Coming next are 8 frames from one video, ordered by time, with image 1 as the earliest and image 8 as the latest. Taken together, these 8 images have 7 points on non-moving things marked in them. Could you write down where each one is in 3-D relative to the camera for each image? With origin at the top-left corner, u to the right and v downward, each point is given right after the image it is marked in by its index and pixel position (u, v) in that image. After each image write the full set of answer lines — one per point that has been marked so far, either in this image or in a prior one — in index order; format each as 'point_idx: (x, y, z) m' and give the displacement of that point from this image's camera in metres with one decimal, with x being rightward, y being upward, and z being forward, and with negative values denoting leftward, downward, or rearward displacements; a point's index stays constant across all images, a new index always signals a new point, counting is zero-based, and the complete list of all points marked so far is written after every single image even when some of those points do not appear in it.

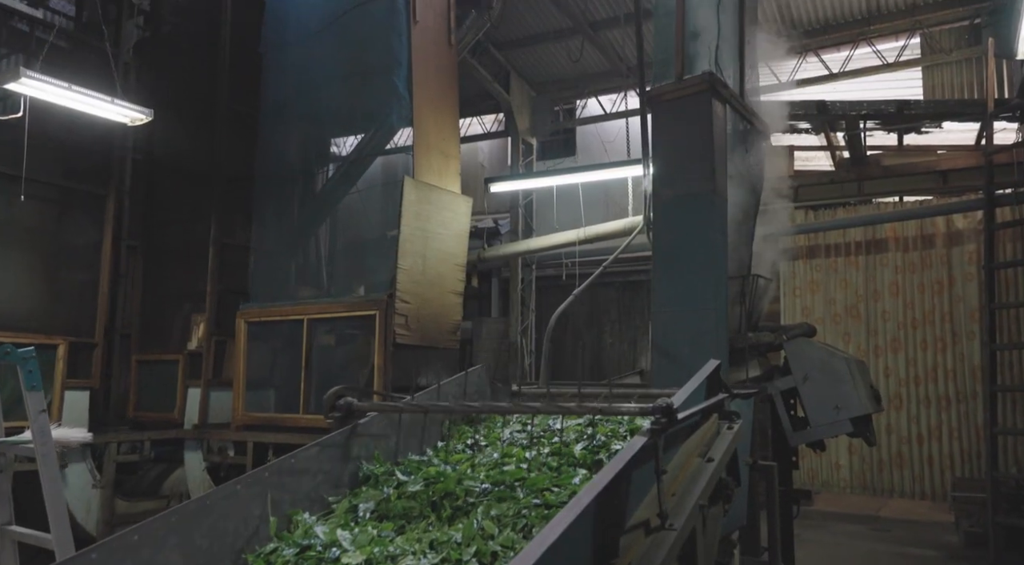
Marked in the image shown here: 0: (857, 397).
0: (+2.5, -0.8, +5.8) m
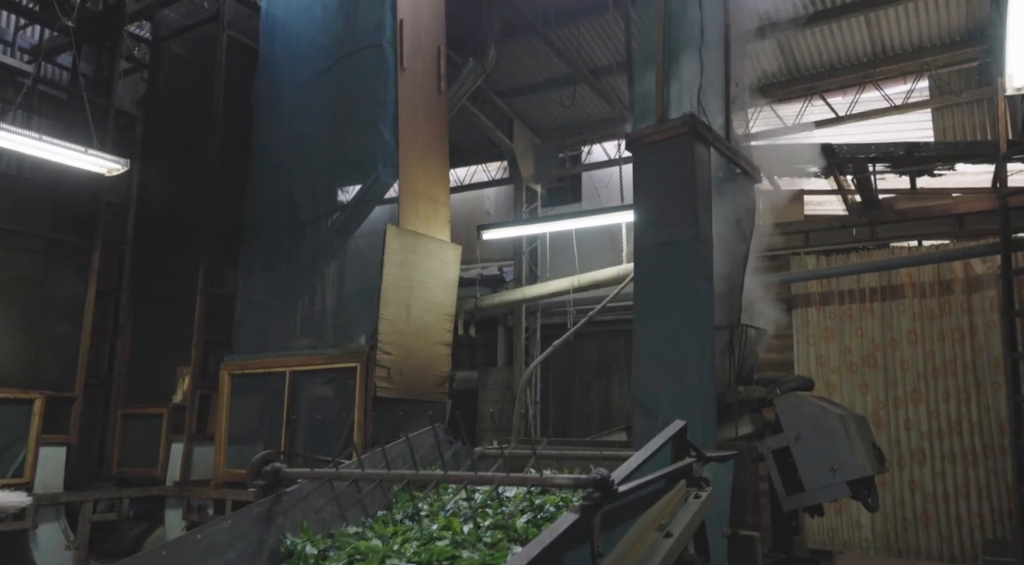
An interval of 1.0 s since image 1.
0: (+2.3, -1.2, +5.4) m
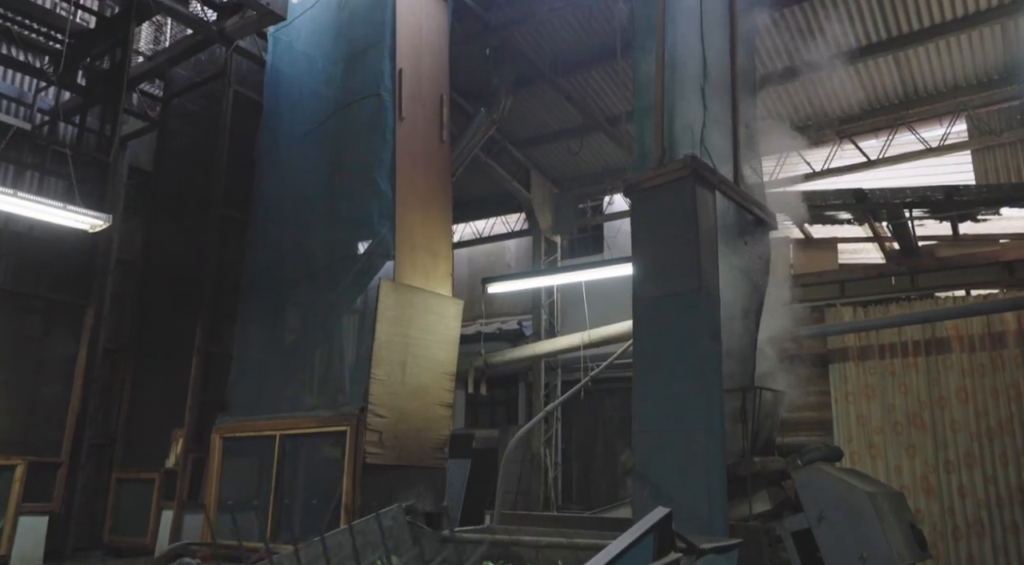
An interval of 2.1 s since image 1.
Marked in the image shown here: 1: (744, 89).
0: (+2.2, -1.5, +4.7) m
1: (+1.9, +1.6, +6.6) m
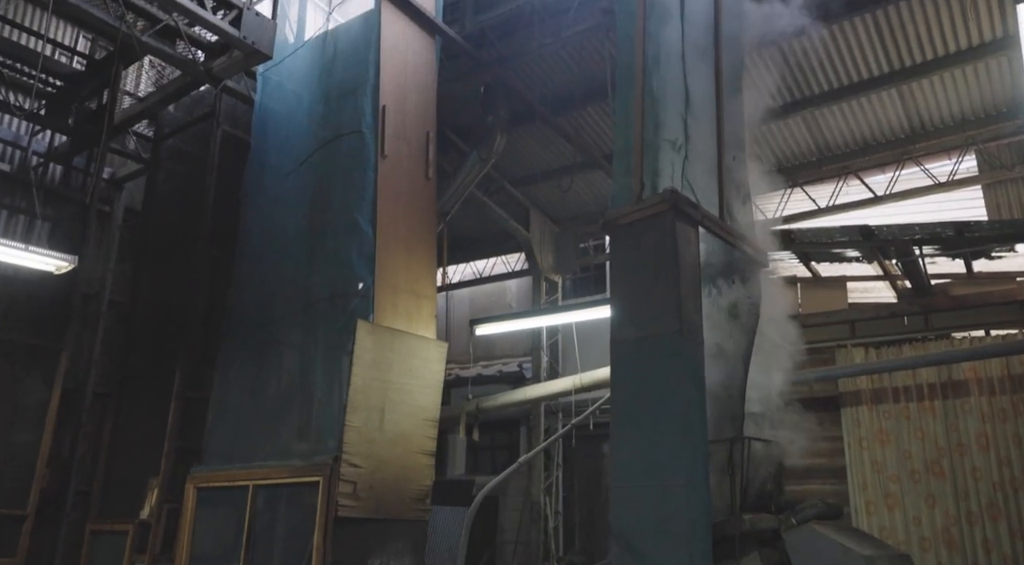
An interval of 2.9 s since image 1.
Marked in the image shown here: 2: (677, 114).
0: (+2.0, -1.7, +4.3) m
1: (+1.7, +1.3, +6.3) m
2: (+1.2, +1.2, +5.7) m
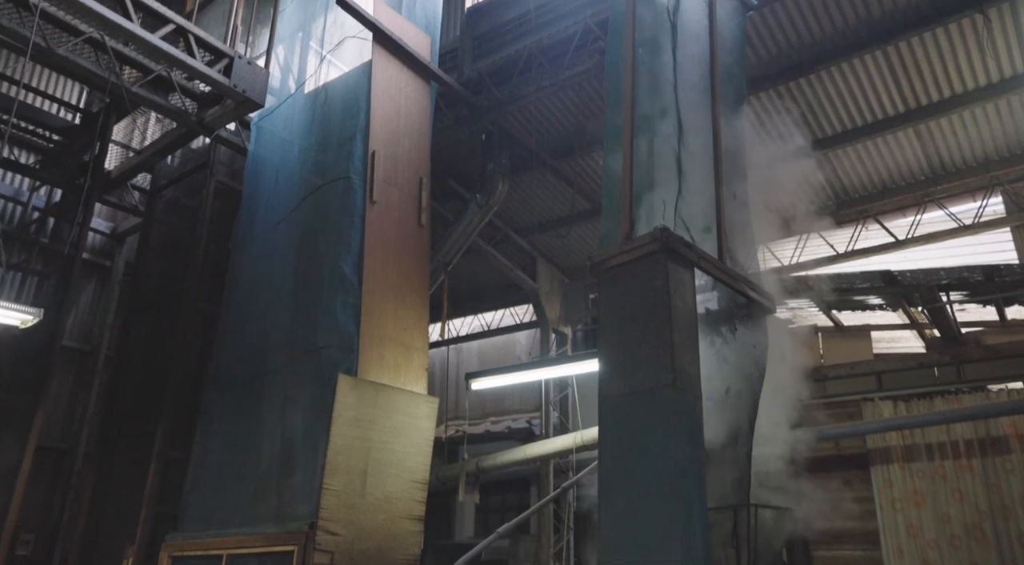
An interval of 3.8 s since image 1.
0: (+1.9, -1.9, +3.6) m
1: (+1.6, +0.9, +5.9) m
2: (+1.0, +0.9, +5.3) m
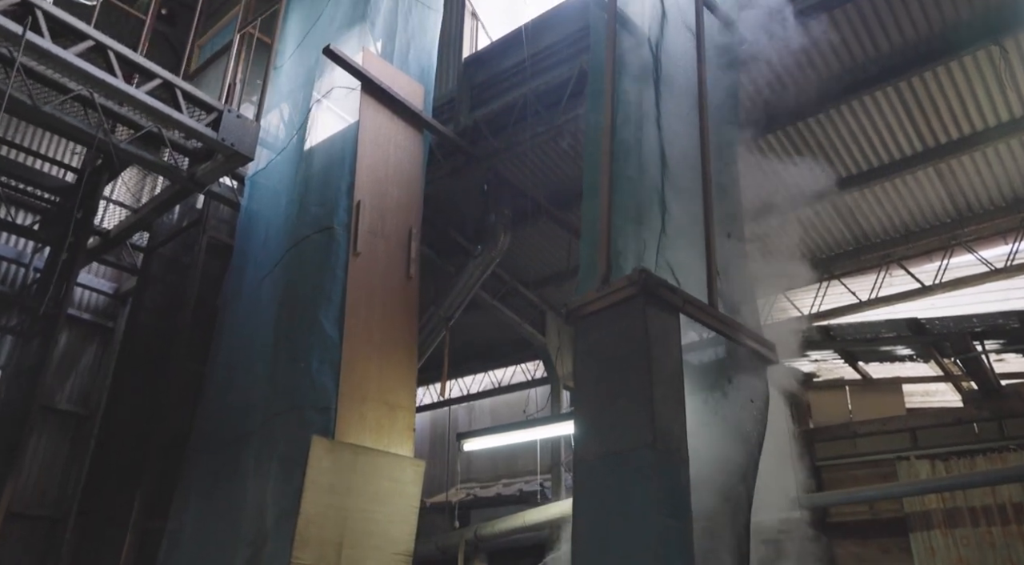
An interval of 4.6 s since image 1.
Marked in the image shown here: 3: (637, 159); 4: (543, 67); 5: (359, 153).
0: (+1.6, -2.1, +3.0) m
1: (+1.4, +0.6, +5.5) m
2: (+0.9, +0.6, +4.9) m
3: (+0.8, +0.8, +5.0) m
4: (+0.3, +2.3, +8.7) m
5: (-1.4, +1.2, +7.6) m
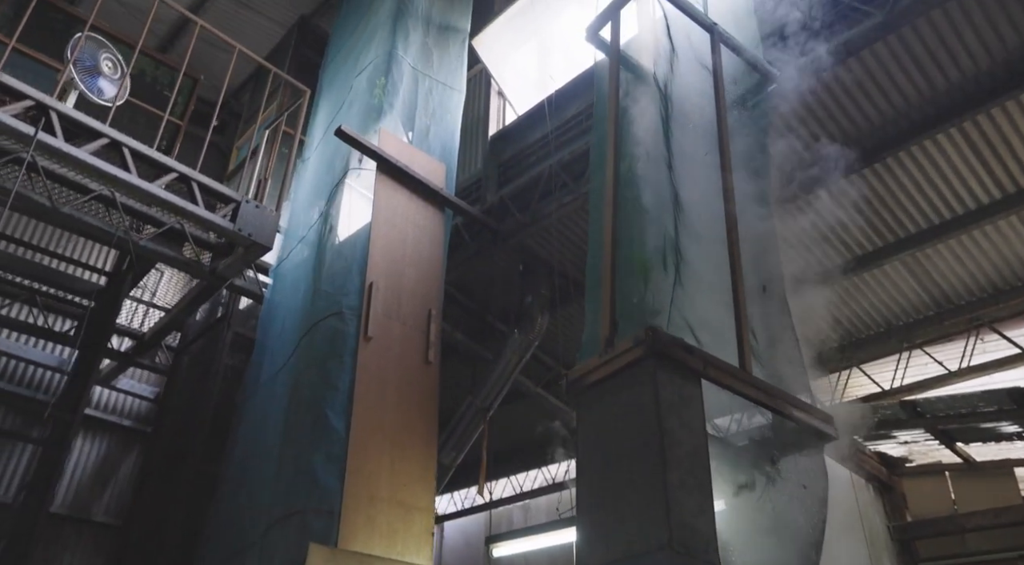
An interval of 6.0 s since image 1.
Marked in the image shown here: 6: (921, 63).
0: (+1.5, -2.1, +1.9) m
1: (+1.4, +0.2, +4.7) m
2: (+0.8, +0.3, +4.2) m
3: (+0.7, +0.4, +4.3) m
4: (+0.6, +1.5, +8.3) m
5: (-1.2, +0.4, +7.2) m
6: (+3.5, +1.8, +6.8) m
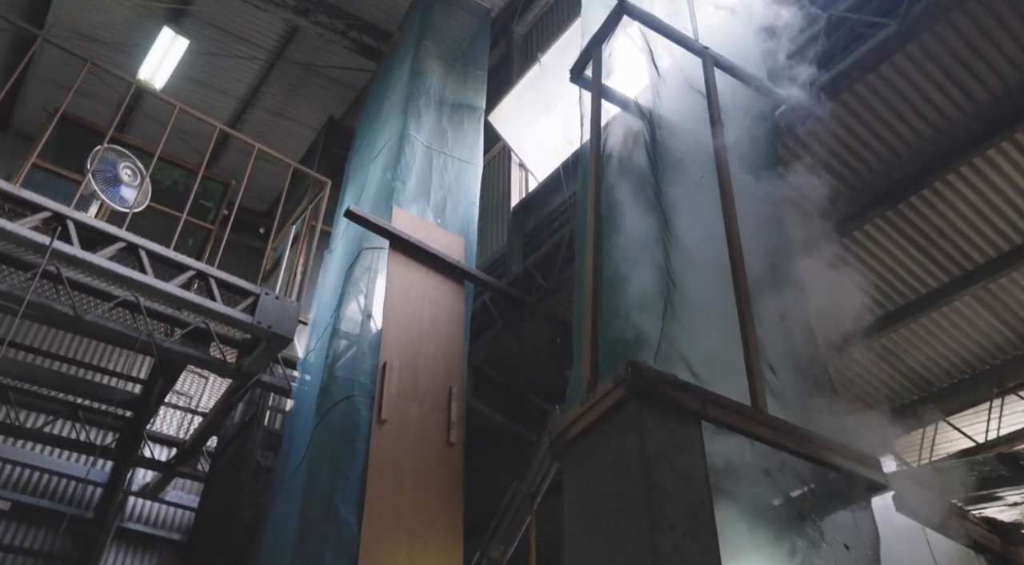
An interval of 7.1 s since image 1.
0: (+1.3, -1.9, +1.1) m
1: (+1.3, +0.1, +4.1) m
2: (+0.7, +0.1, +3.7) m
3: (+0.6, +0.2, +3.8) m
4: (+0.8, +0.8, +7.9) m
5: (-1.1, -0.3, +6.9) m
6: (+3.4, +1.6, +6.2) m
